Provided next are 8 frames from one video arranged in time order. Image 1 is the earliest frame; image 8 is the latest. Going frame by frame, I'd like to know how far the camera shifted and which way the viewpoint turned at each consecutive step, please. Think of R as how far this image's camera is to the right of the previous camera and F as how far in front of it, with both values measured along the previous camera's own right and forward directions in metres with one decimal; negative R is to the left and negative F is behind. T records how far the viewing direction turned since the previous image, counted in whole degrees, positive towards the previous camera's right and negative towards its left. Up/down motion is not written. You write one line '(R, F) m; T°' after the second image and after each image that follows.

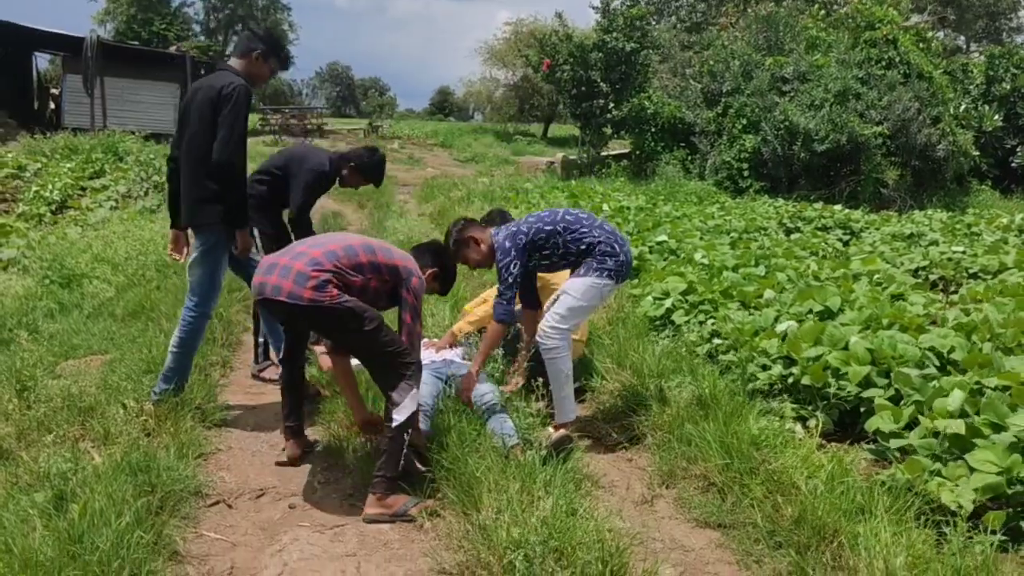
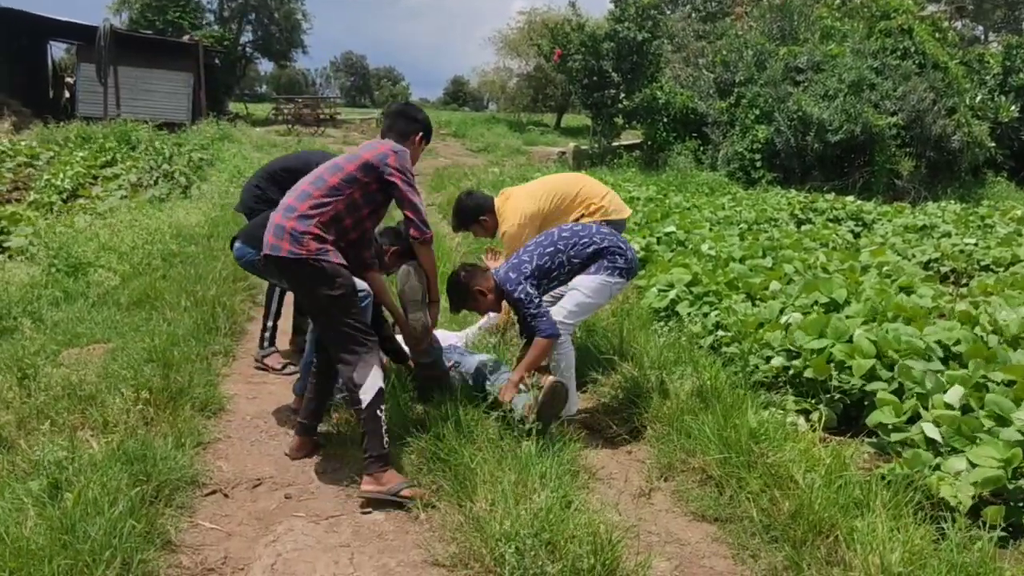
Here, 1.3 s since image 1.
(+0.1, 0.0) m; -1°
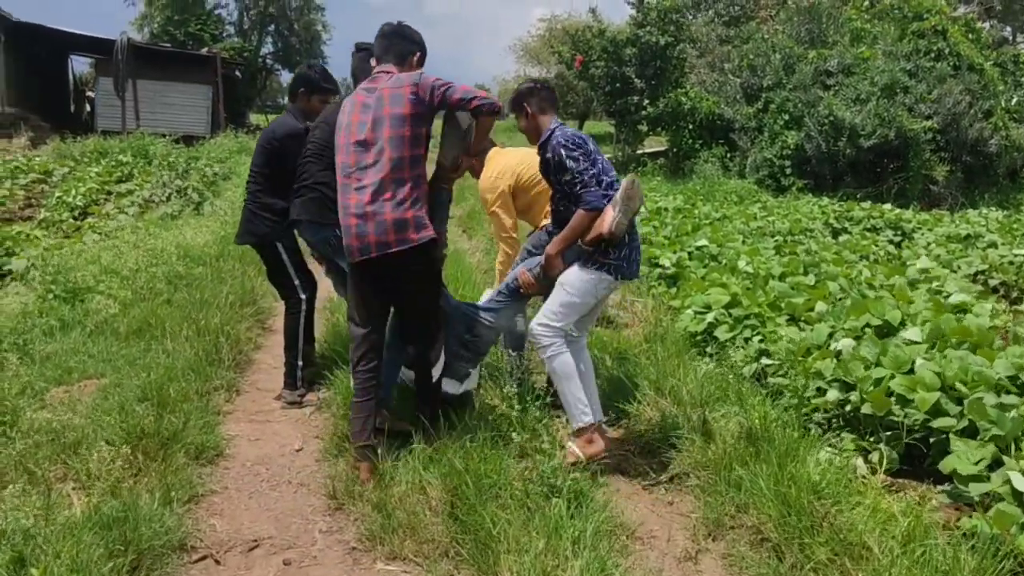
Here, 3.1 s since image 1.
(0.0, +0.4) m; -1°
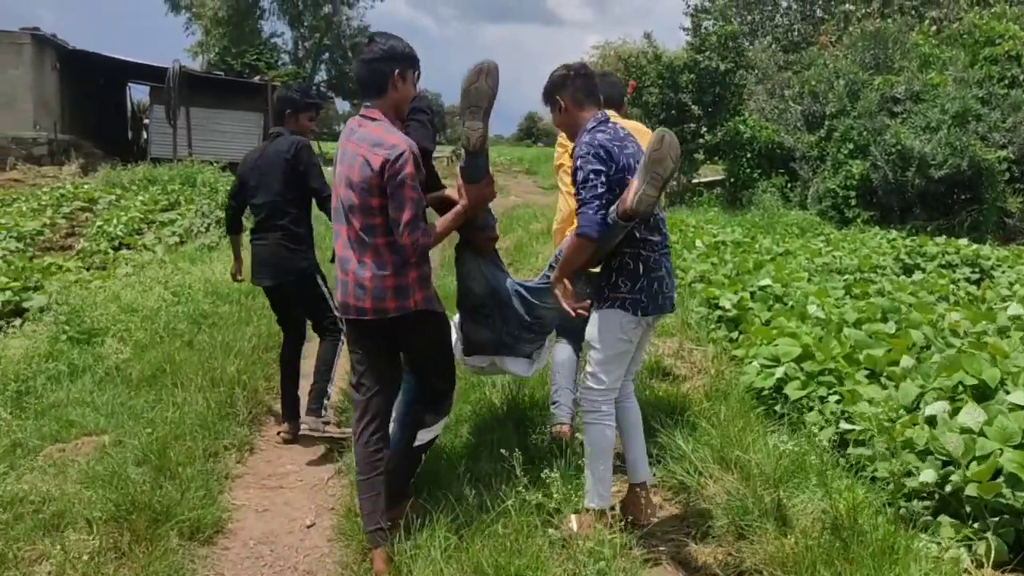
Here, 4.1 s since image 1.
(0.0, +0.5) m; -3°
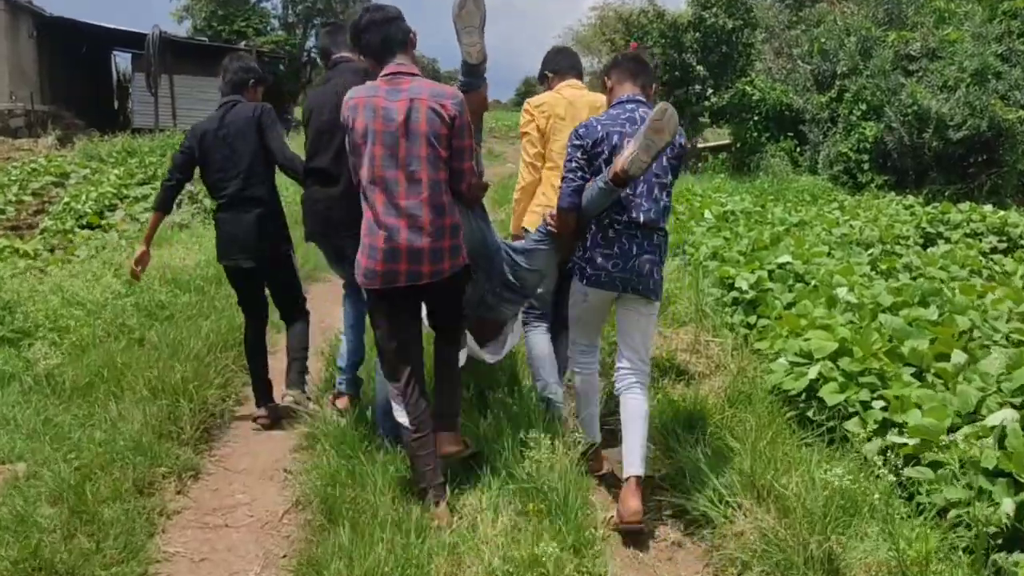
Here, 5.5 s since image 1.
(0.0, +0.7) m; 0°
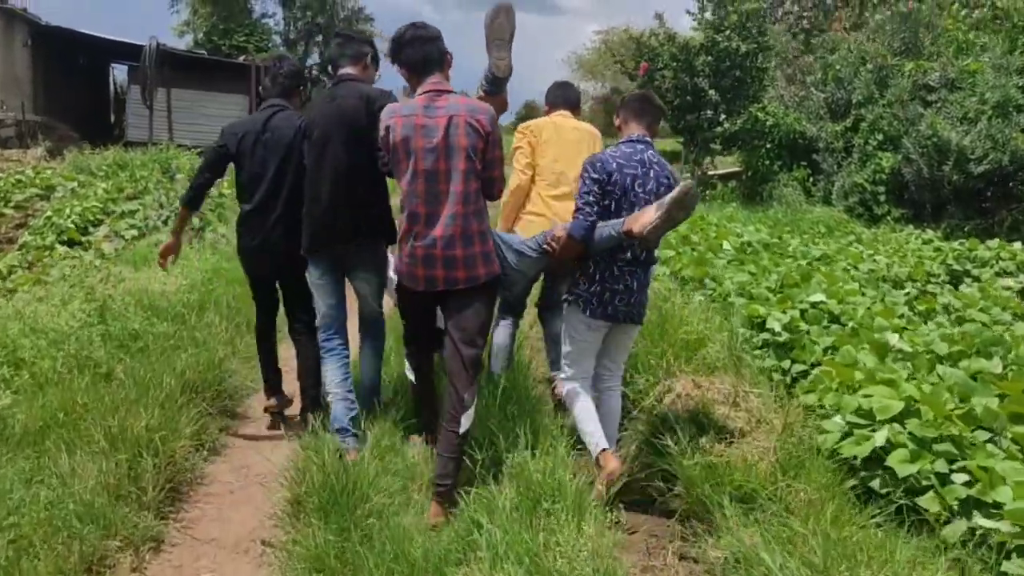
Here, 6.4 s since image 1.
(-0.1, +0.5) m; 0°
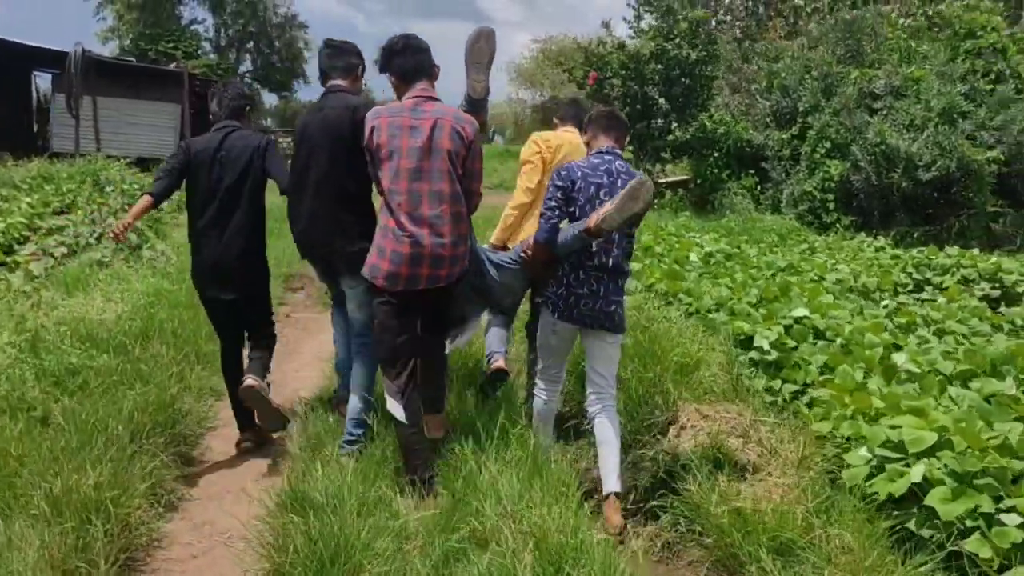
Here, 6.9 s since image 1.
(-0.2, +0.4) m; +4°
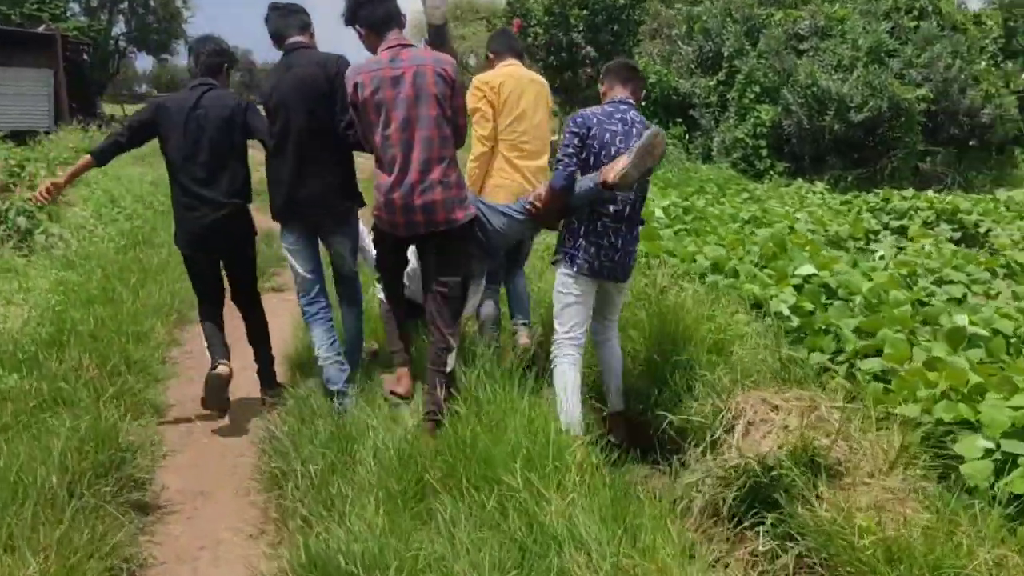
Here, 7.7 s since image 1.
(-0.4, +0.8) m; +6°
